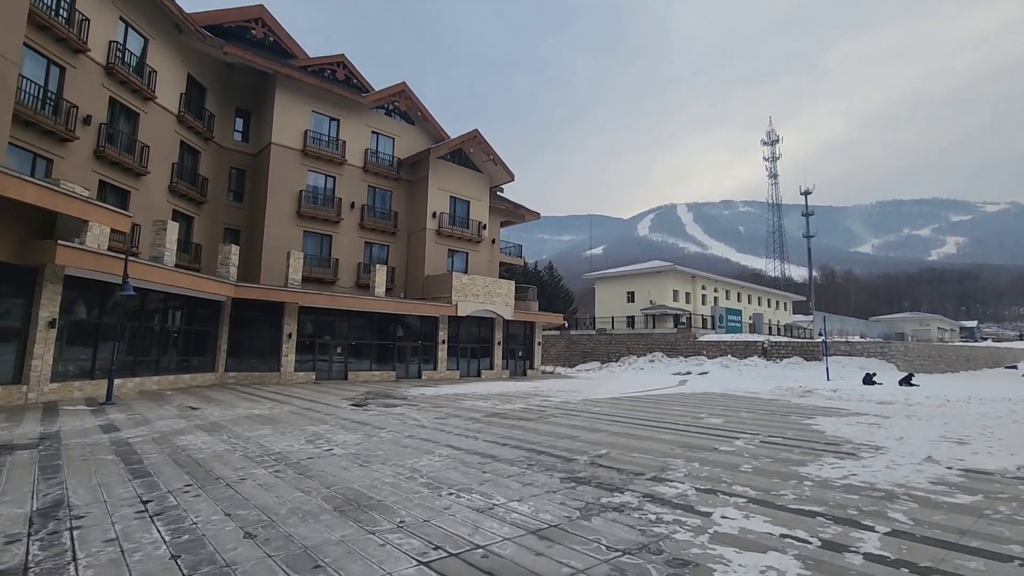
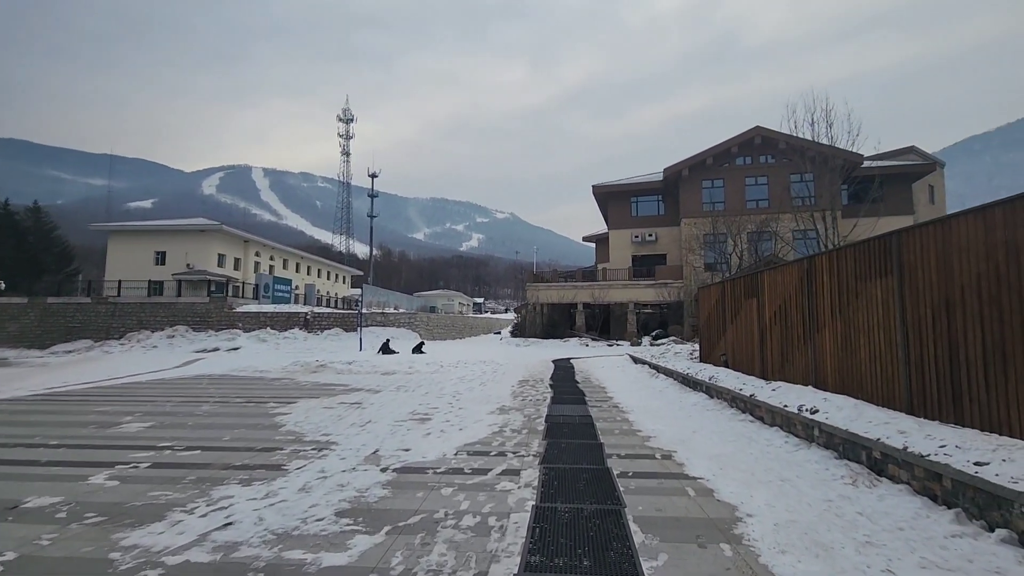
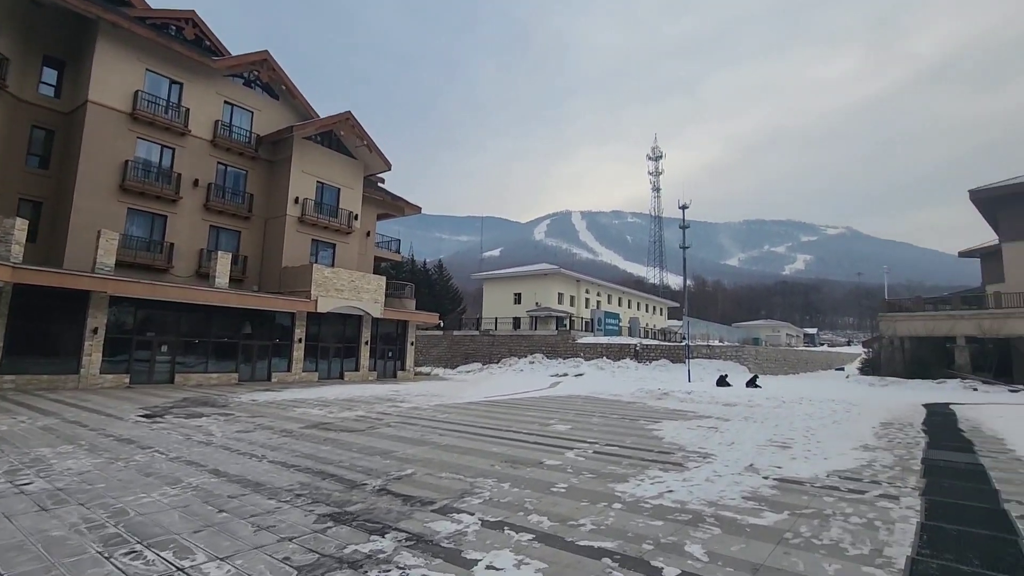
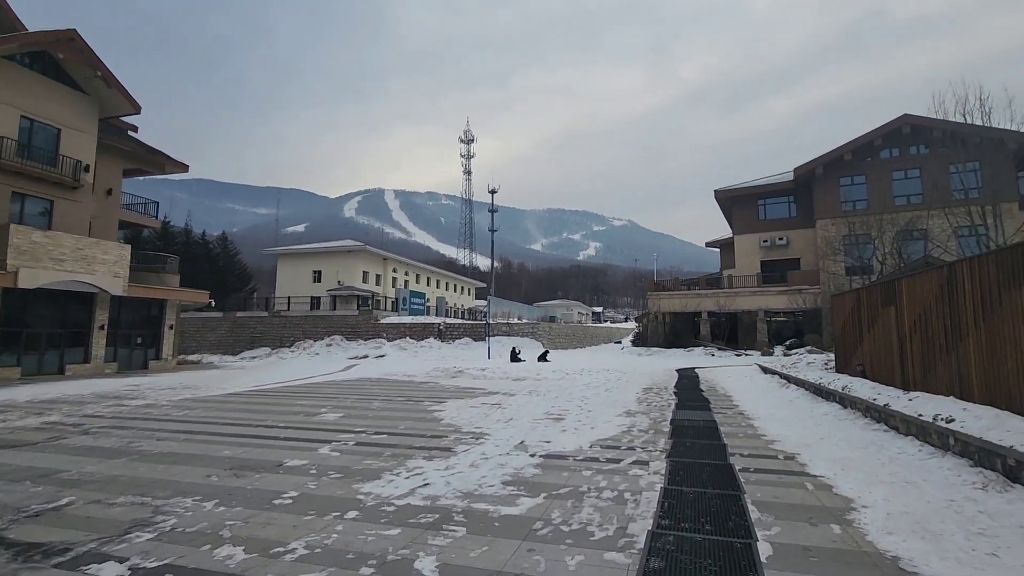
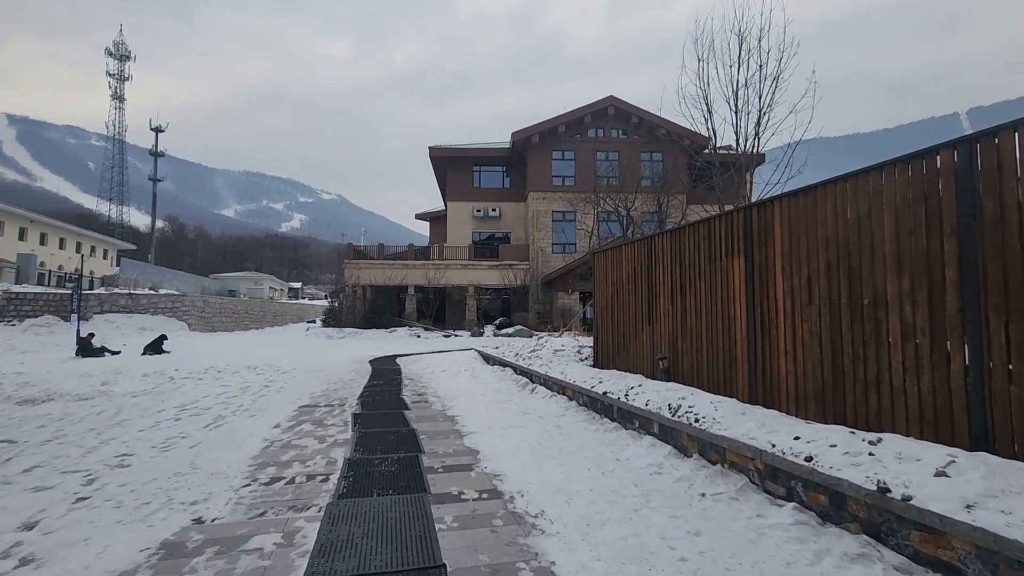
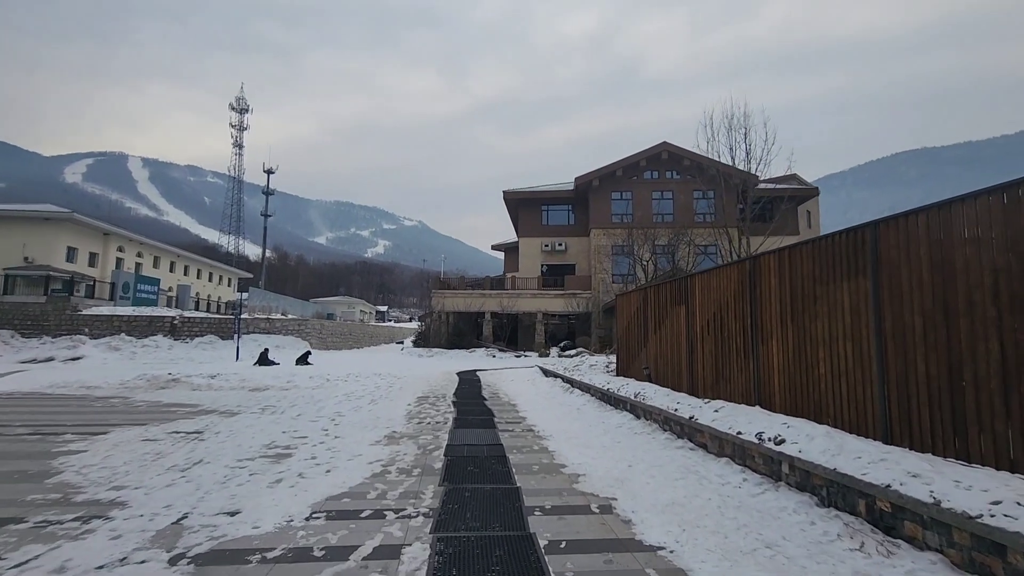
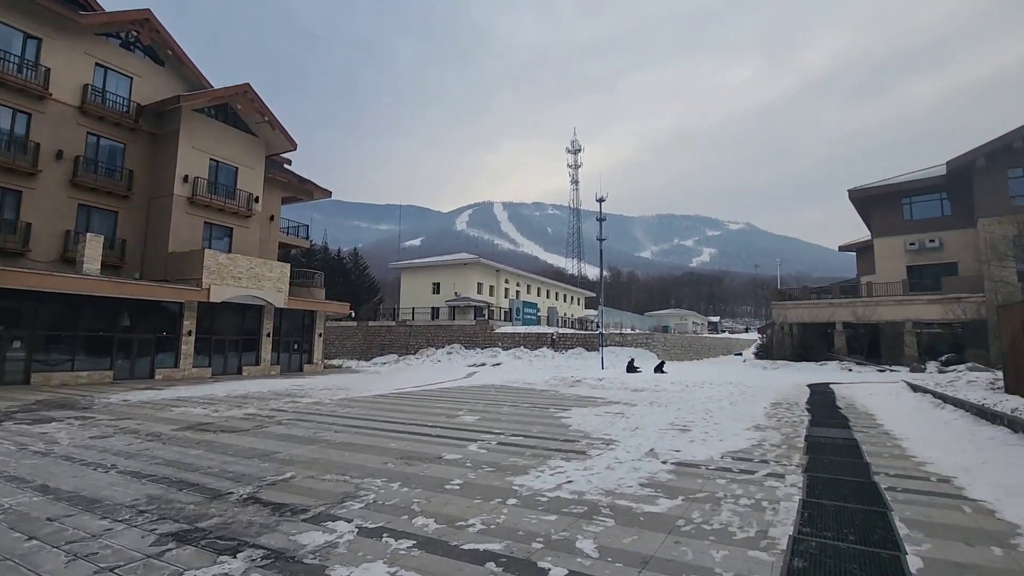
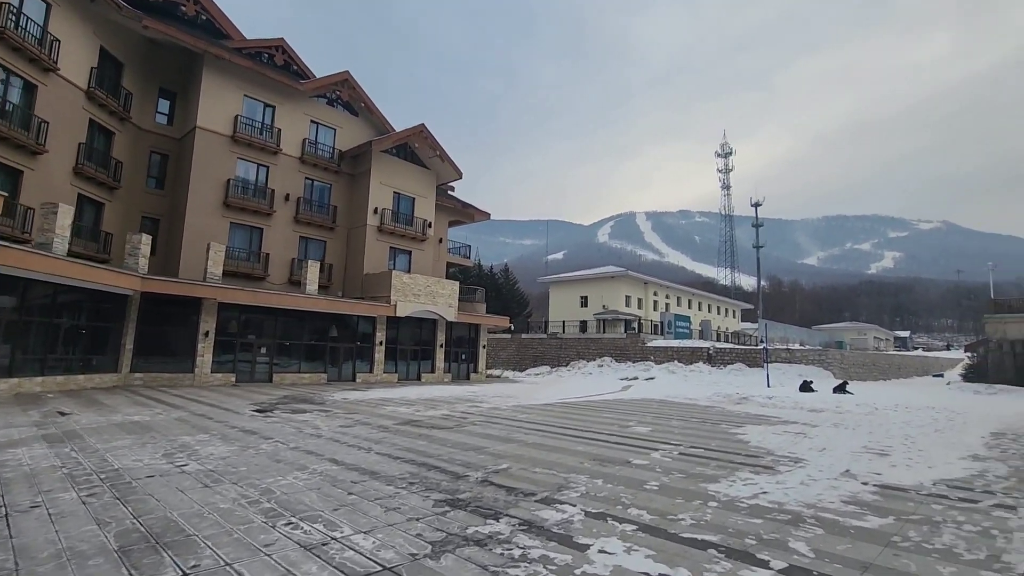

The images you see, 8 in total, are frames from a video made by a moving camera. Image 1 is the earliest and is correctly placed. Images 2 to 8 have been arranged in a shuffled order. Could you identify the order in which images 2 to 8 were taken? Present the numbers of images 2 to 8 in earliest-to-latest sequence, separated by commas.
8, 3, 7, 4, 2, 6, 5
